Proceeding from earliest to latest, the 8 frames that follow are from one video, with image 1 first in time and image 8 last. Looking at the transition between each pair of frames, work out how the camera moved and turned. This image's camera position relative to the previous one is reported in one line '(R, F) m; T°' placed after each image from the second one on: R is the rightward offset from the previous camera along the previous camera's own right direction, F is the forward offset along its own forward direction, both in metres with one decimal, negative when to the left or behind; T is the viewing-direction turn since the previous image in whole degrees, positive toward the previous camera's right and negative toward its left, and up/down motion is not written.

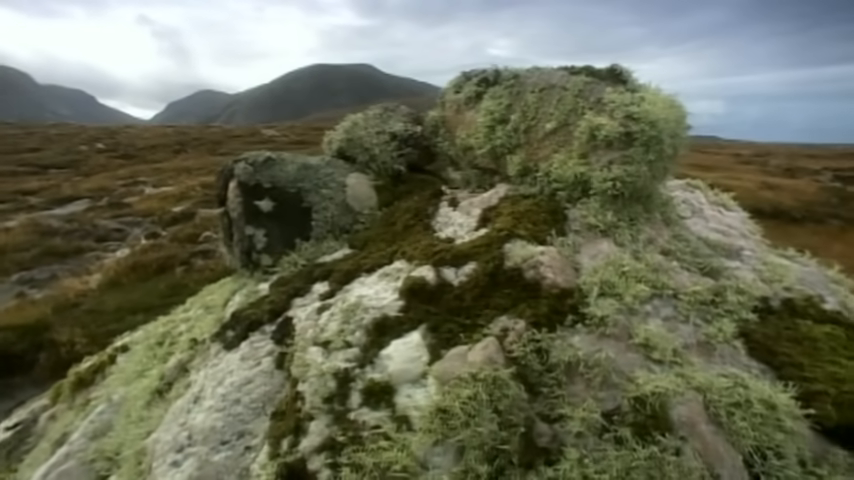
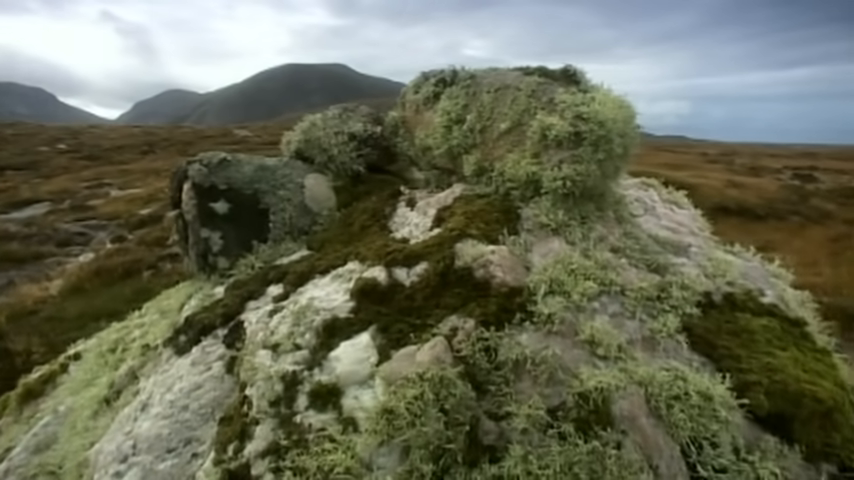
(+0.3, 0.0) m; +3°
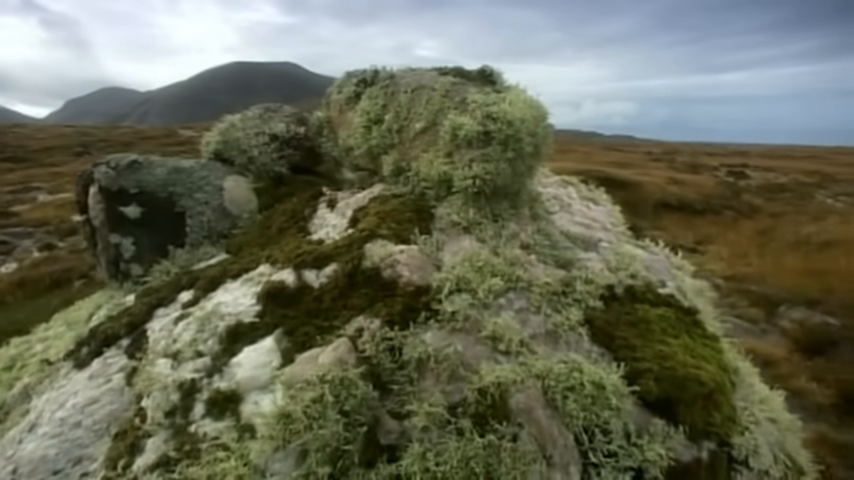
(+0.6, 0.0) m; +5°
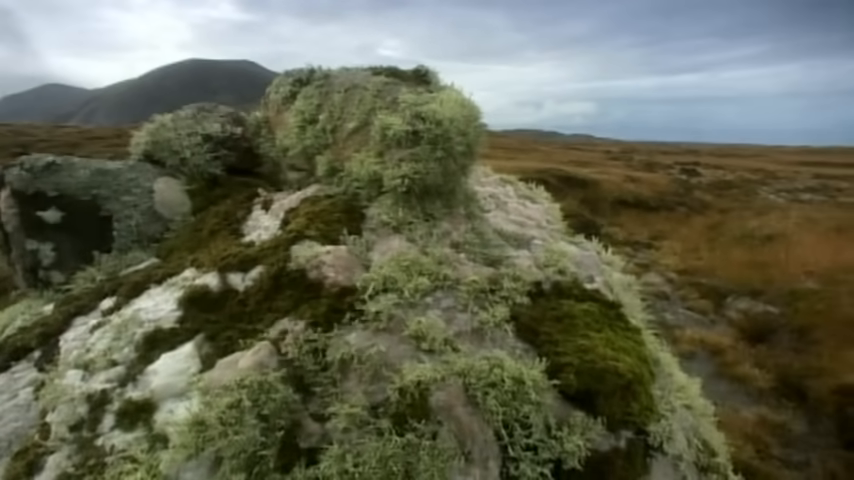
(+0.5, 0.0) m; +4°
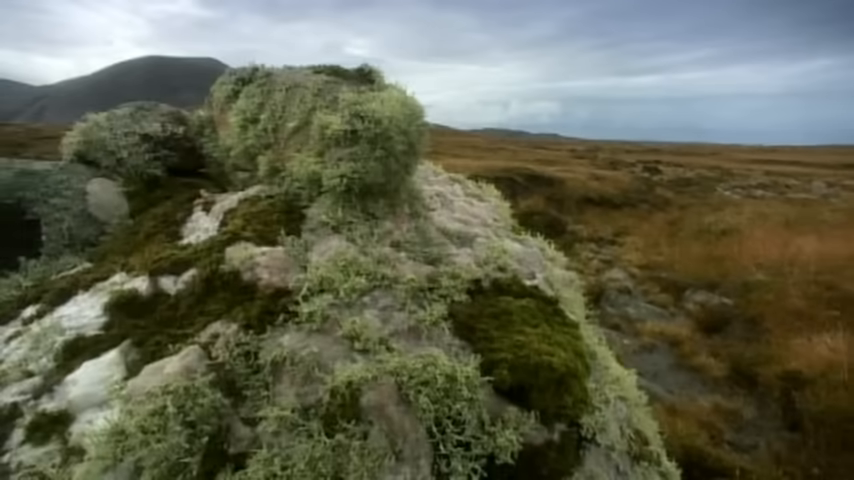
(+0.4, 0.0) m; +3°
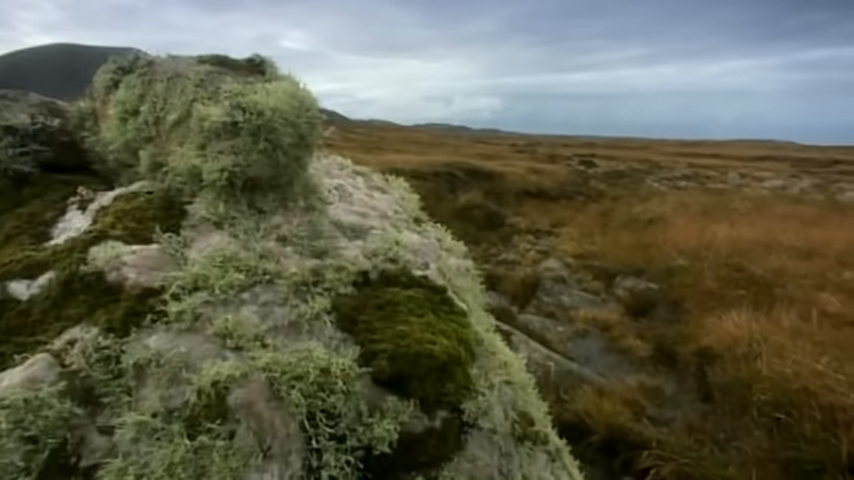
(+0.7, 0.0) m; +6°
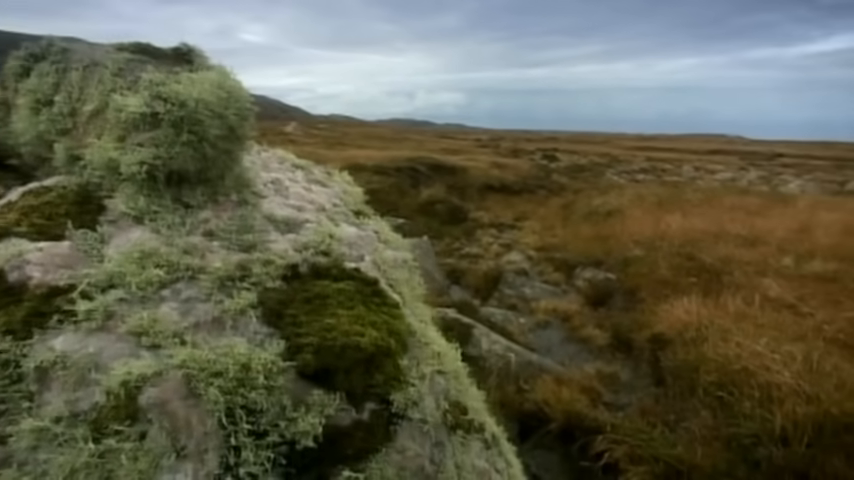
(+0.4, 0.0) m; +4°
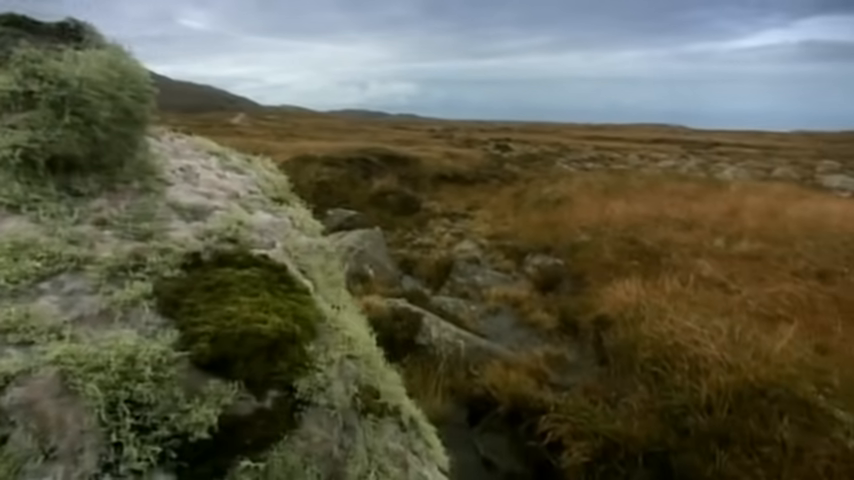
(+0.6, 0.0) m; +5°
